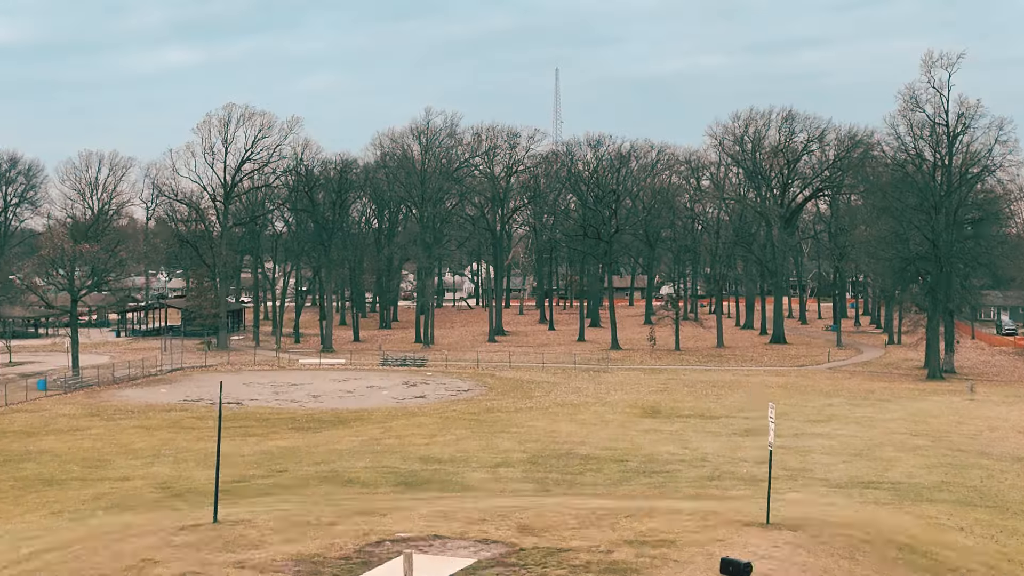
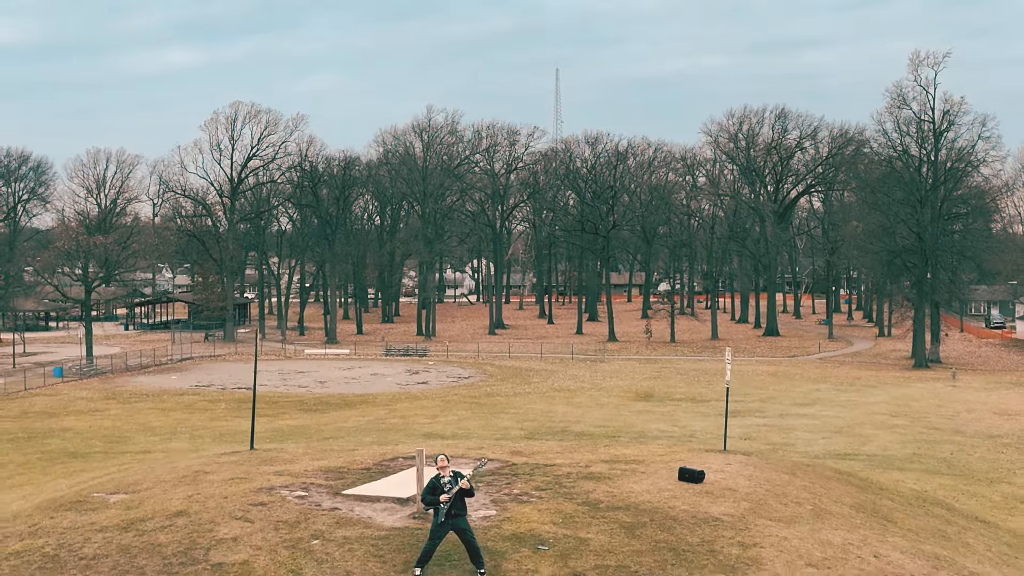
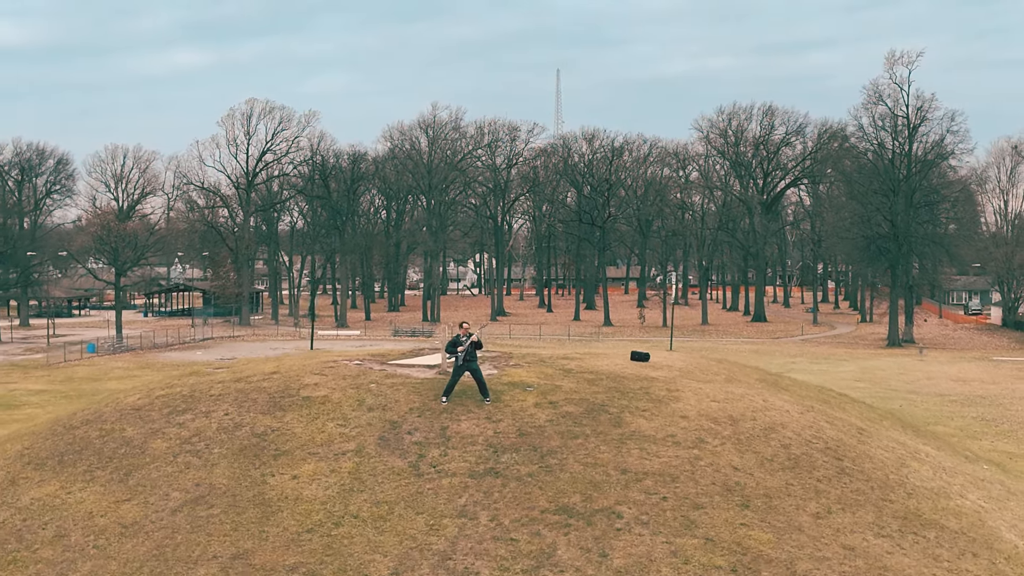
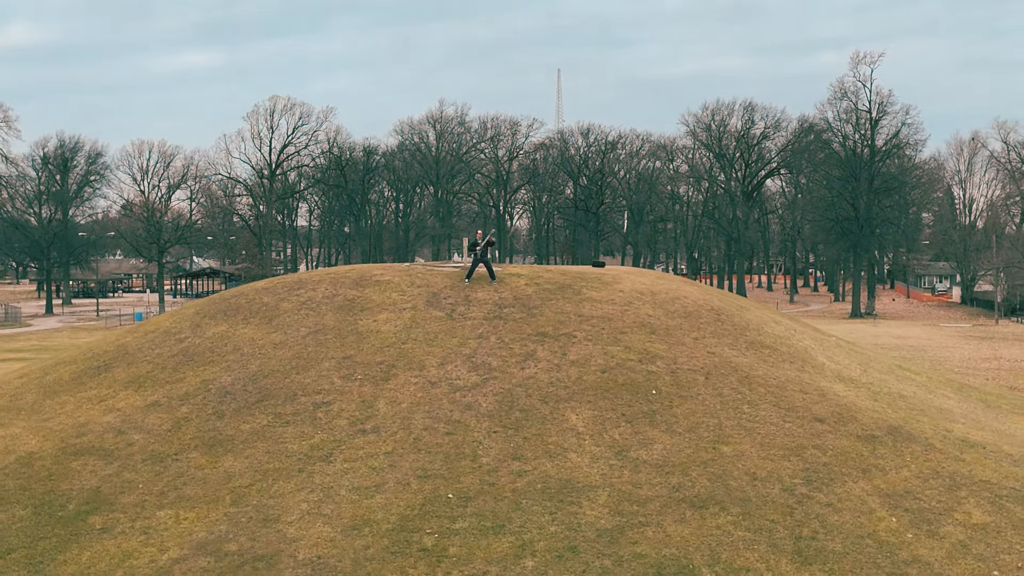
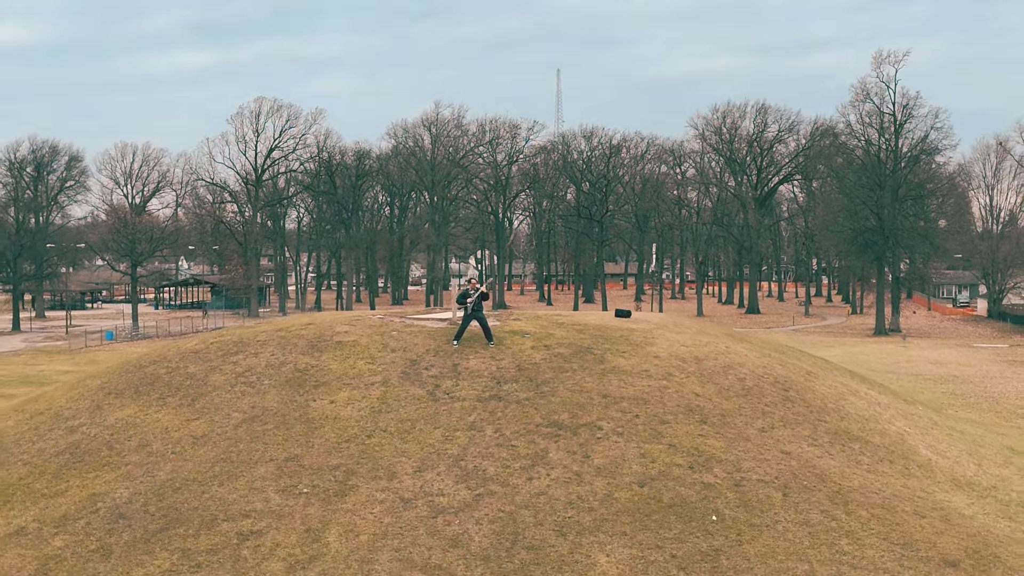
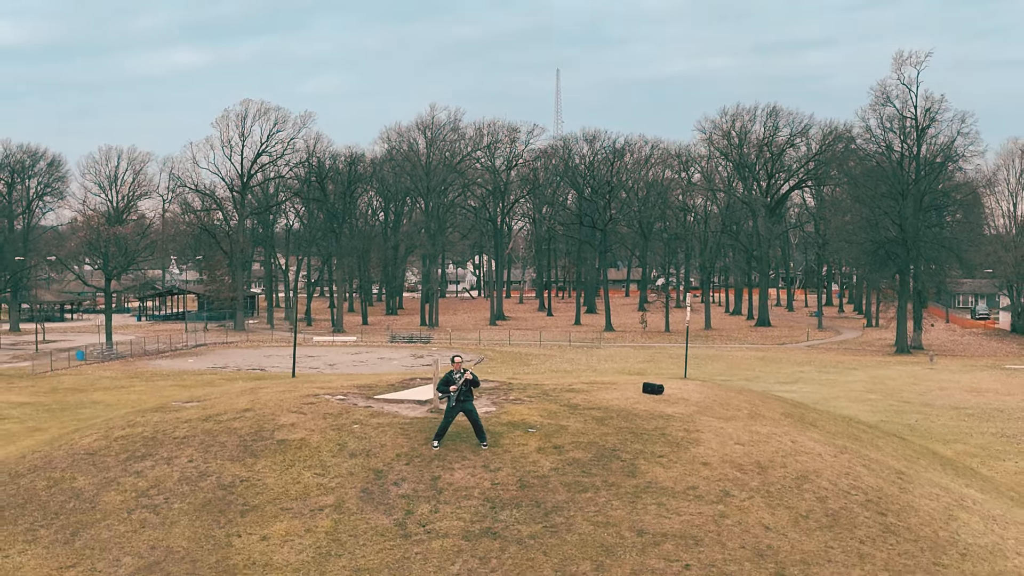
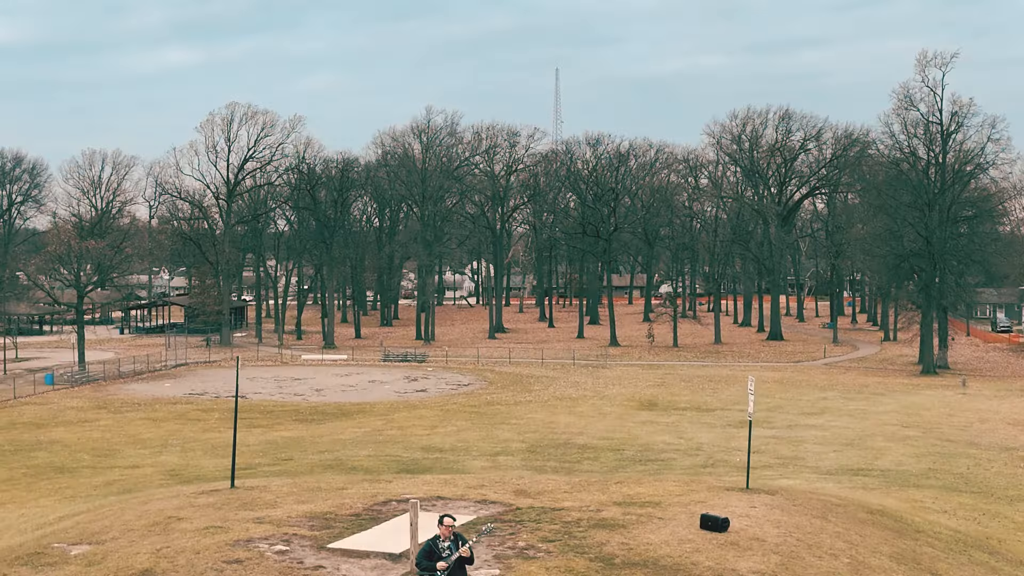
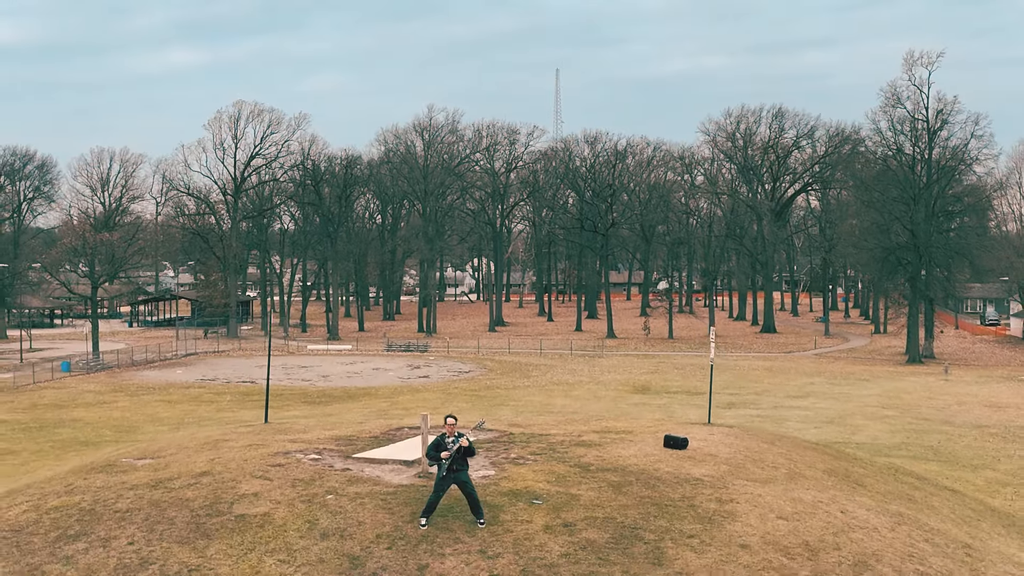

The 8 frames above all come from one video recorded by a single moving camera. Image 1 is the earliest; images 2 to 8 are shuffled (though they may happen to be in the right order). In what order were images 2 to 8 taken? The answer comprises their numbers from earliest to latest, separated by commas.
7, 2, 8, 6, 3, 5, 4
